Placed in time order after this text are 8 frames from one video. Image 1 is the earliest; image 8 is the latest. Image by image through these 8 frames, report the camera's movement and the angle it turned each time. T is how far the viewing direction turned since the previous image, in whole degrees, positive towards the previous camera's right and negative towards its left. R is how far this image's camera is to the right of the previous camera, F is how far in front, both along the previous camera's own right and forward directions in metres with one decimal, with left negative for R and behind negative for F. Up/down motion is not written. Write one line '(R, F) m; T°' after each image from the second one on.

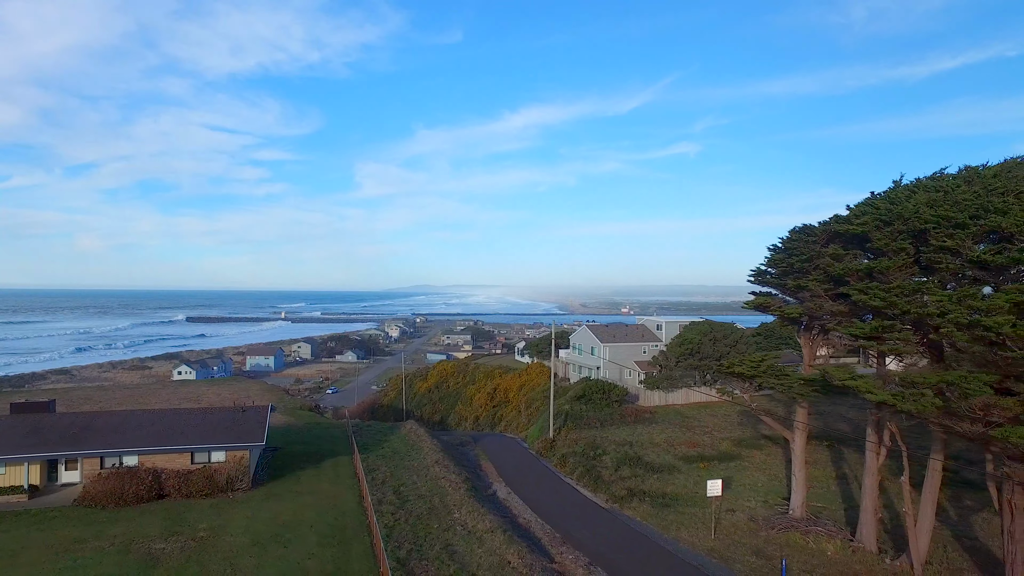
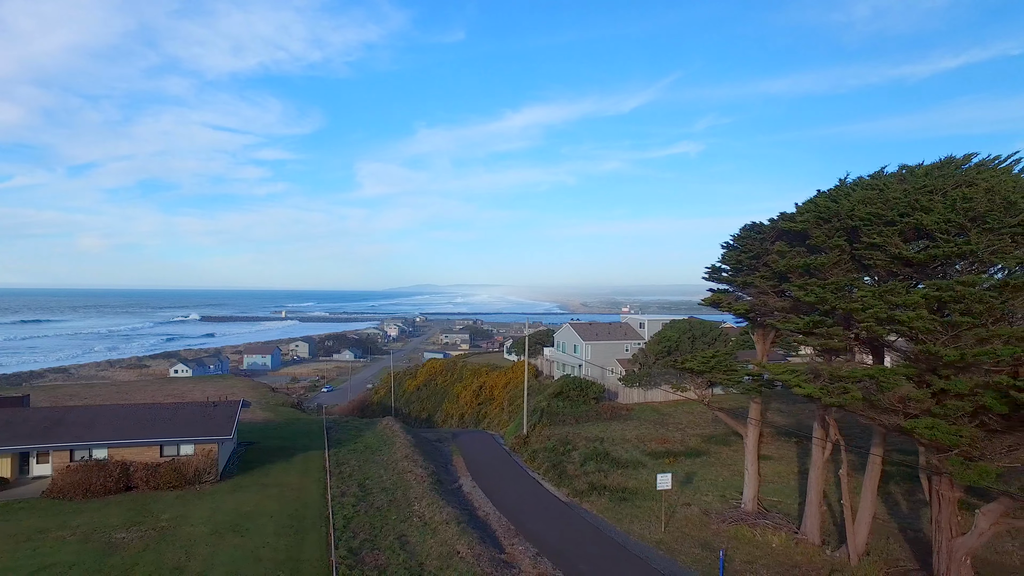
(+1.2, -0.3) m; 0°
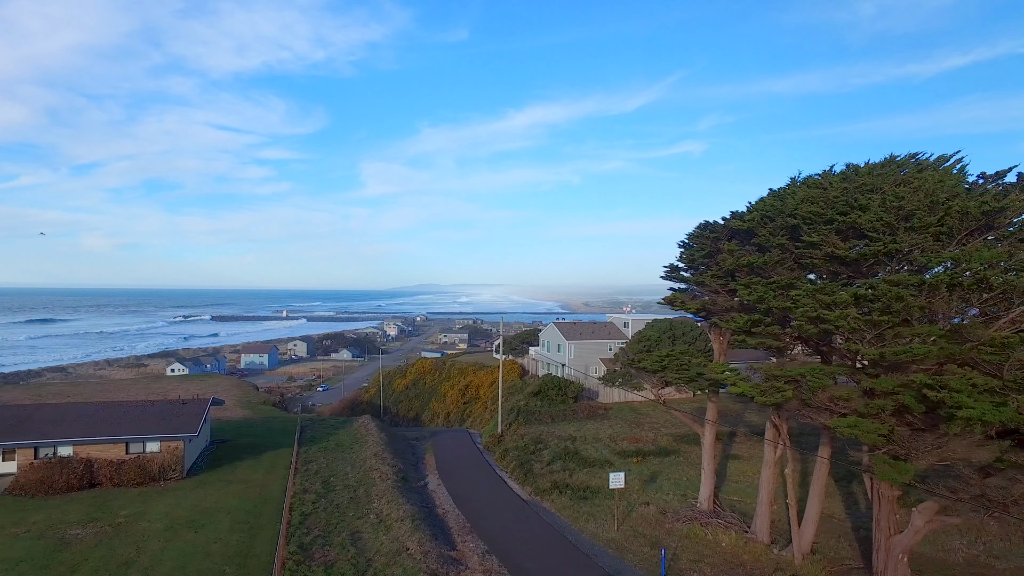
(+1.3, -0.1) m; 0°
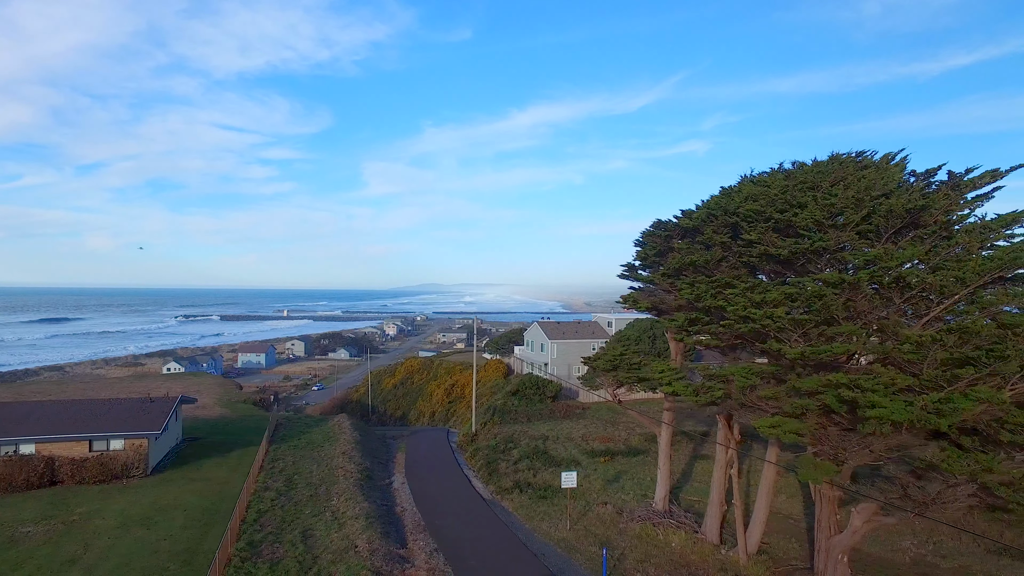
(+1.3, 0.0) m; 0°
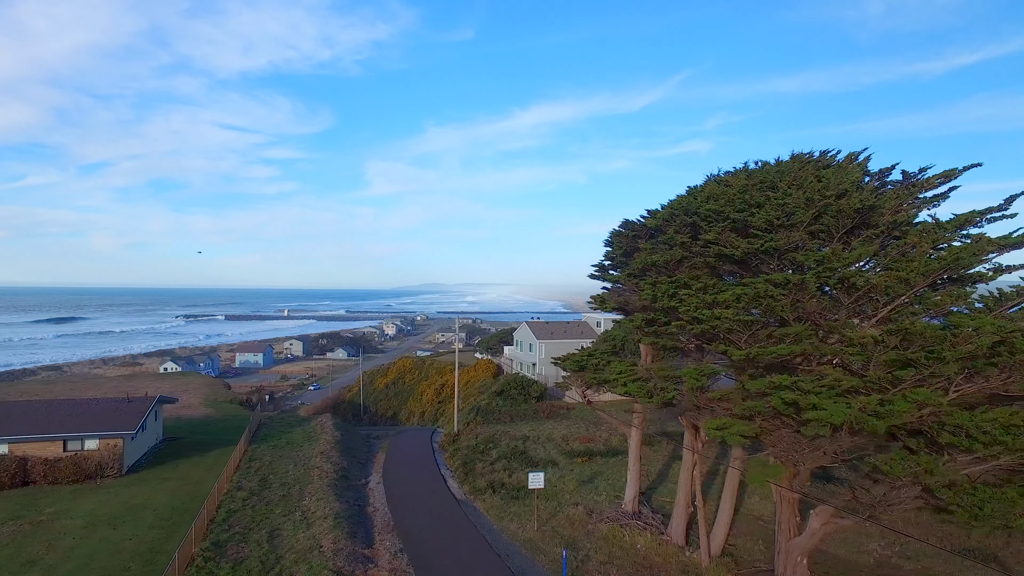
(+0.9, 0.0) m; 0°
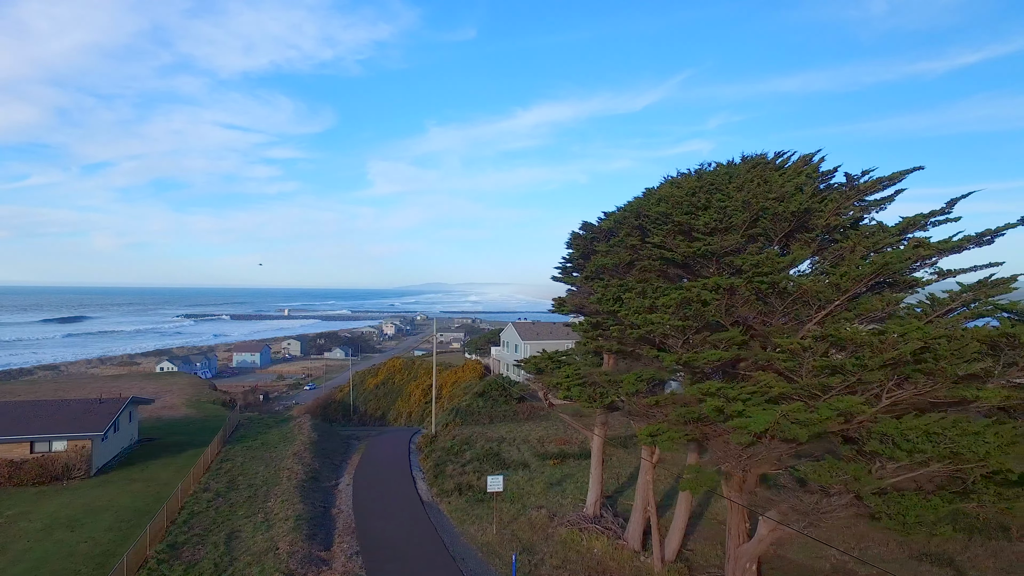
(+1.1, +0.1) m; 0°
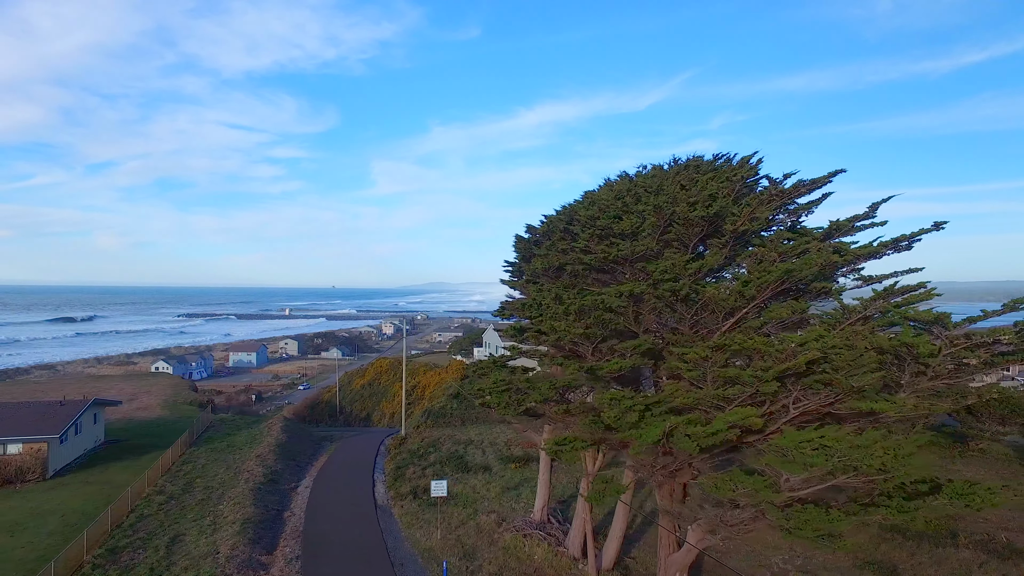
(+1.5, +0.1) m; 0°
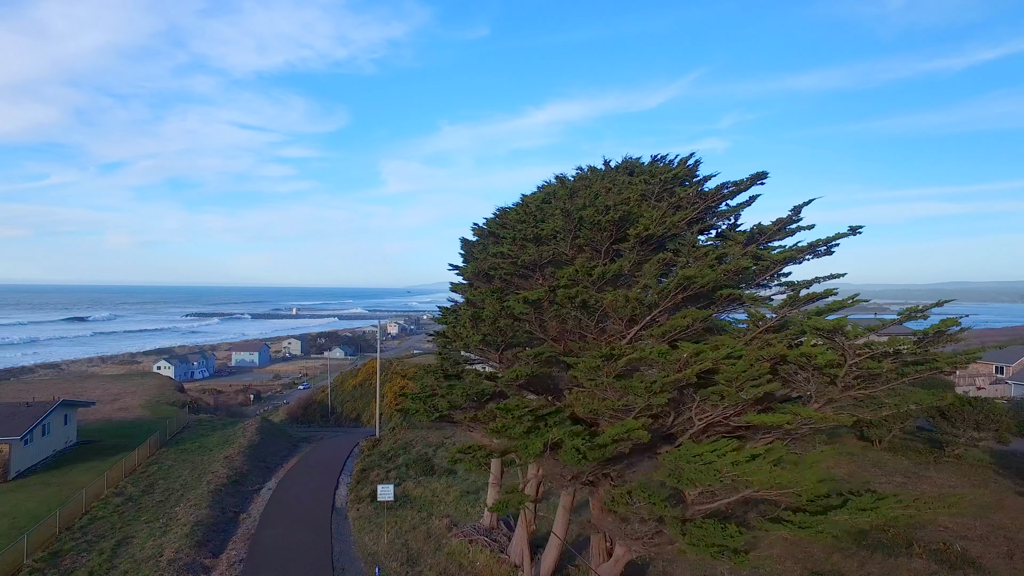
(+1.6, +0.2) m; -1°
